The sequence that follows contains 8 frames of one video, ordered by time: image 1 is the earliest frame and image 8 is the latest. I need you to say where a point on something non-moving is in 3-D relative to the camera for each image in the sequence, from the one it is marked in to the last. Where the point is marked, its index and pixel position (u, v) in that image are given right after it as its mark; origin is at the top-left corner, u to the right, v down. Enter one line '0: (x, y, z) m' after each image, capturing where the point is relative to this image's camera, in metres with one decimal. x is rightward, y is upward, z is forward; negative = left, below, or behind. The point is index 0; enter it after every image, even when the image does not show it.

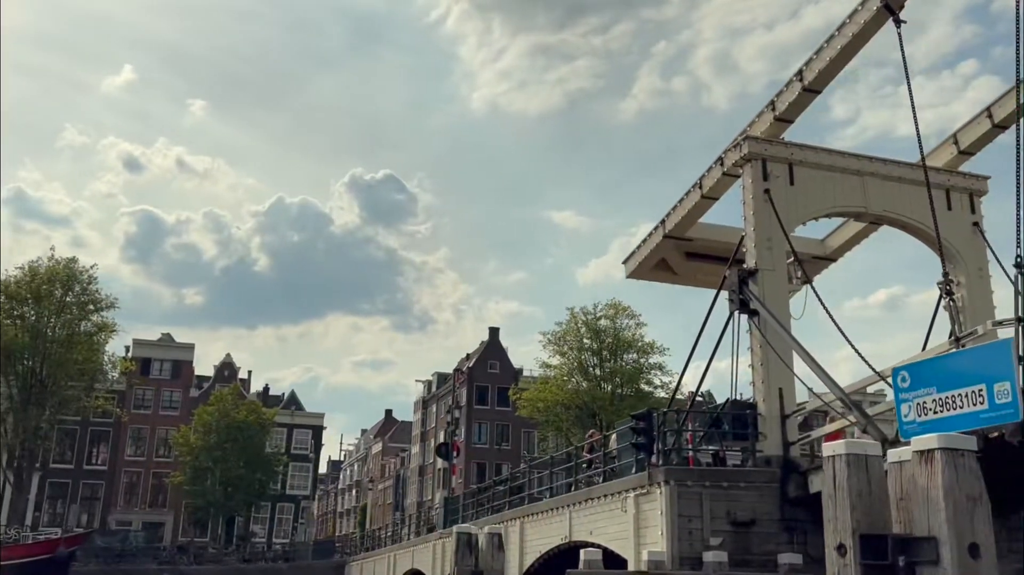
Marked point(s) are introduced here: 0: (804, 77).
0: (+5.0, +3.6, +15.4) m
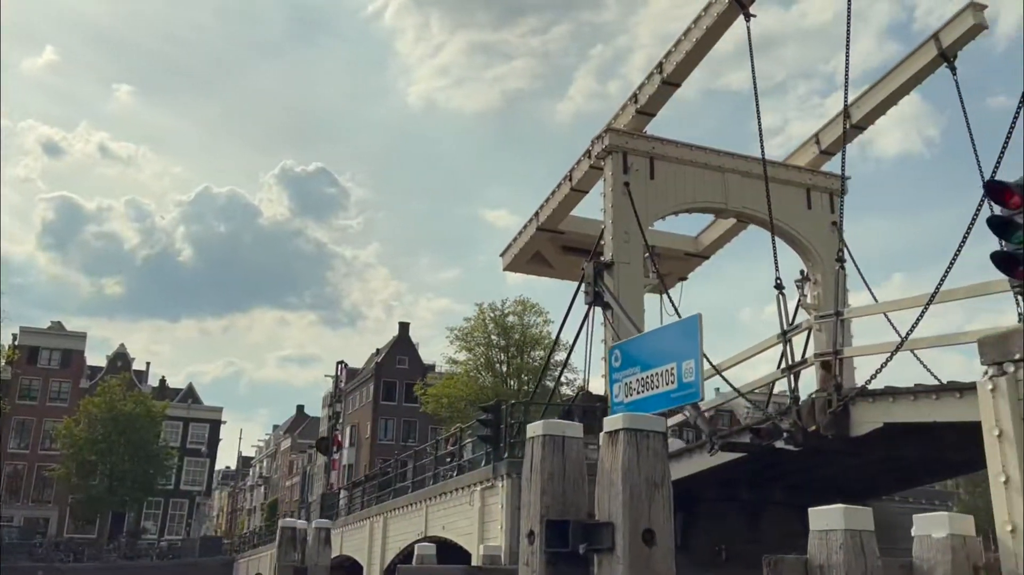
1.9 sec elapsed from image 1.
0: (+2.6, +3.7, +15.4) m
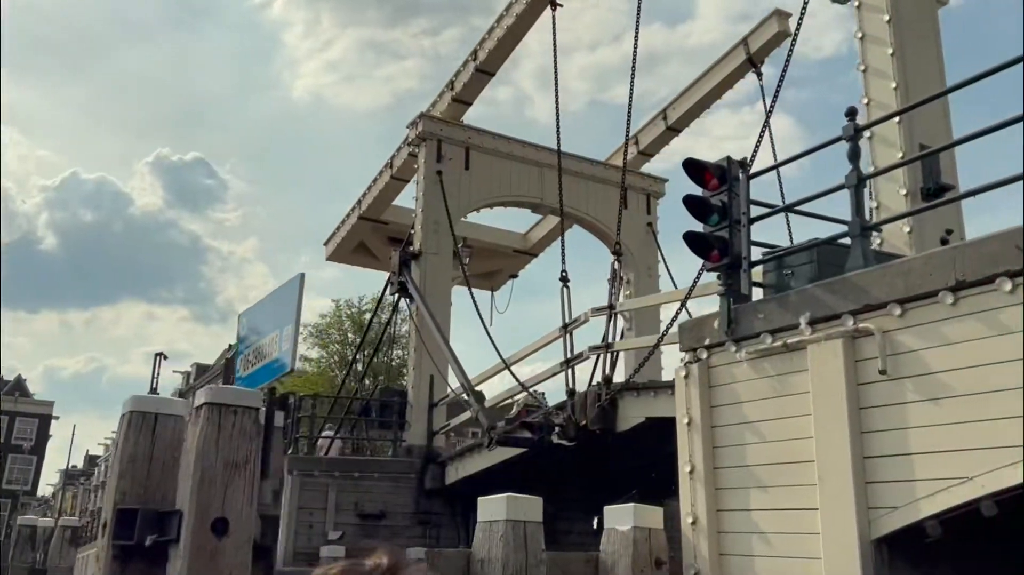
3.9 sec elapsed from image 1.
0: (-0.6, +3.8, +15.0) m
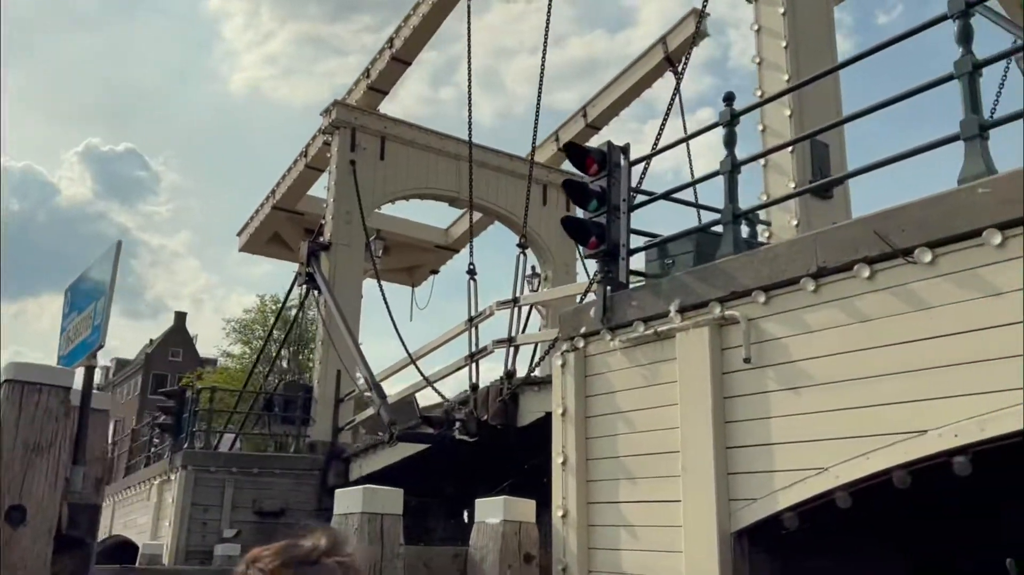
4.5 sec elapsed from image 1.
0: (-1.9, +3.9, +14.7) m
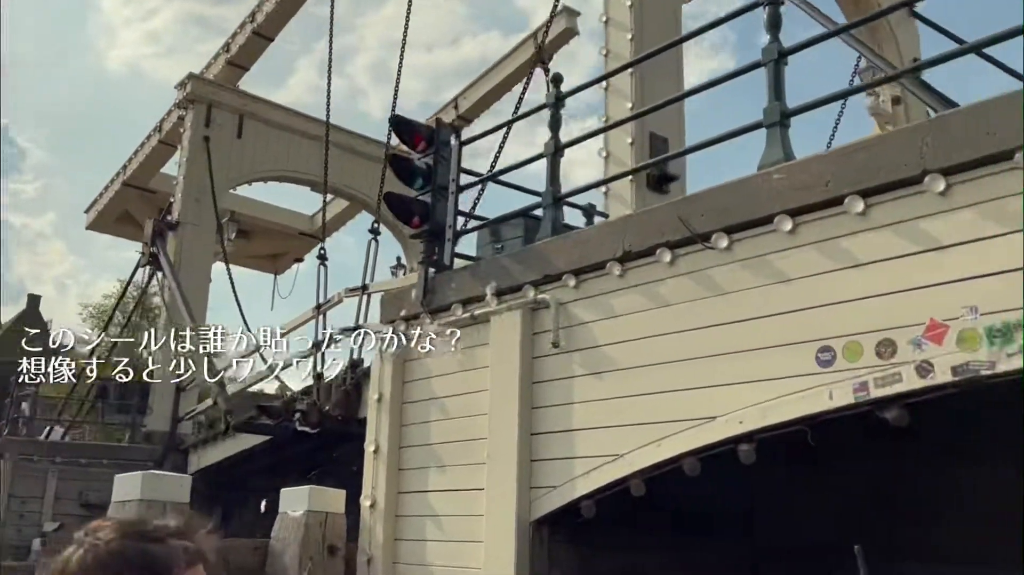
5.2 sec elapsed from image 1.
0: (-4.0, +4.2, +14.1) m
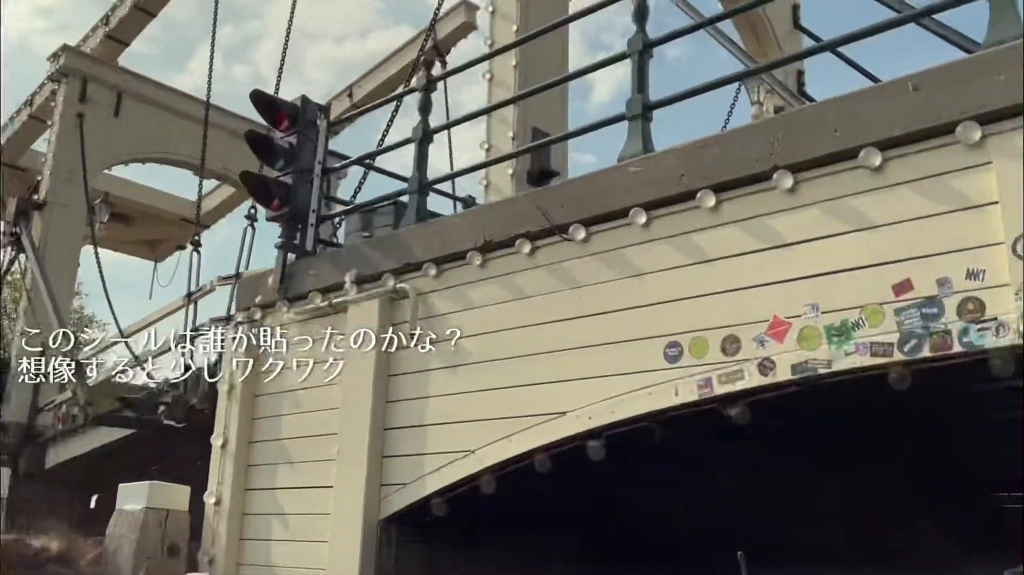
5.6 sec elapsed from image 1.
0: (-5.6, +4.4, +13.4) m
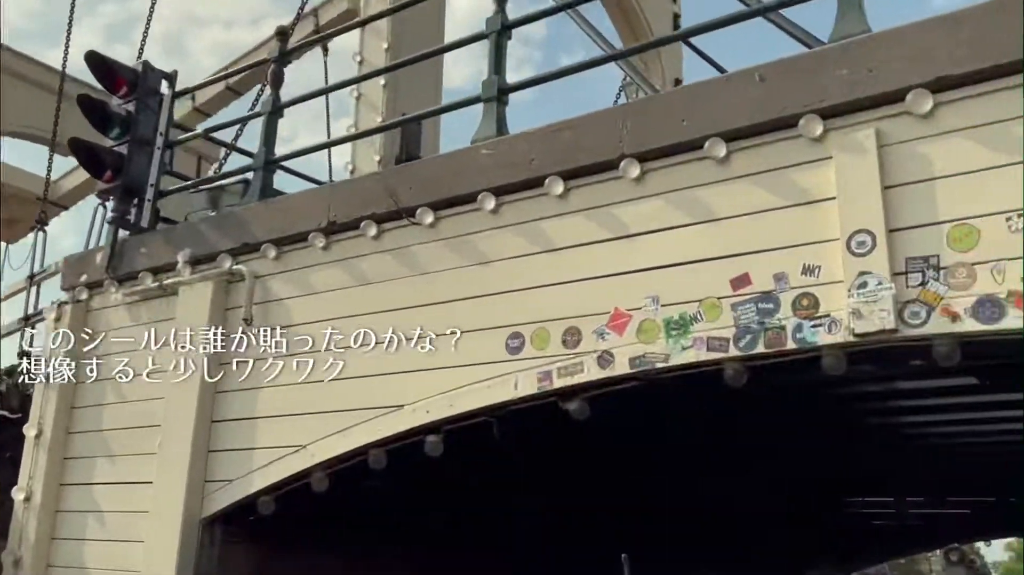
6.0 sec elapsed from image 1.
0: (-7.2, +4.7, +12.5) m
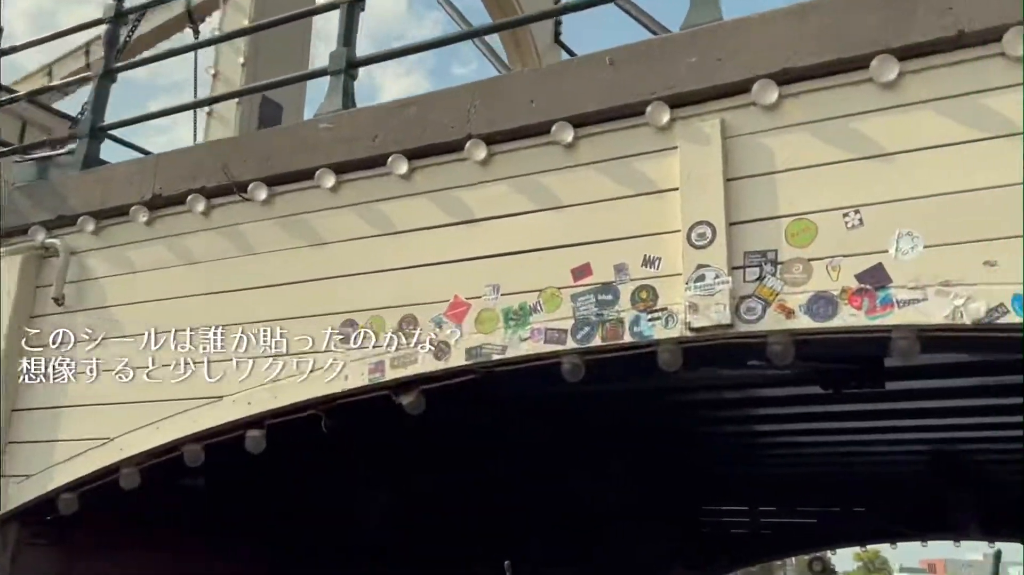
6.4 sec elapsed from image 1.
0: (-8.7, +4.9, +11.3) m
